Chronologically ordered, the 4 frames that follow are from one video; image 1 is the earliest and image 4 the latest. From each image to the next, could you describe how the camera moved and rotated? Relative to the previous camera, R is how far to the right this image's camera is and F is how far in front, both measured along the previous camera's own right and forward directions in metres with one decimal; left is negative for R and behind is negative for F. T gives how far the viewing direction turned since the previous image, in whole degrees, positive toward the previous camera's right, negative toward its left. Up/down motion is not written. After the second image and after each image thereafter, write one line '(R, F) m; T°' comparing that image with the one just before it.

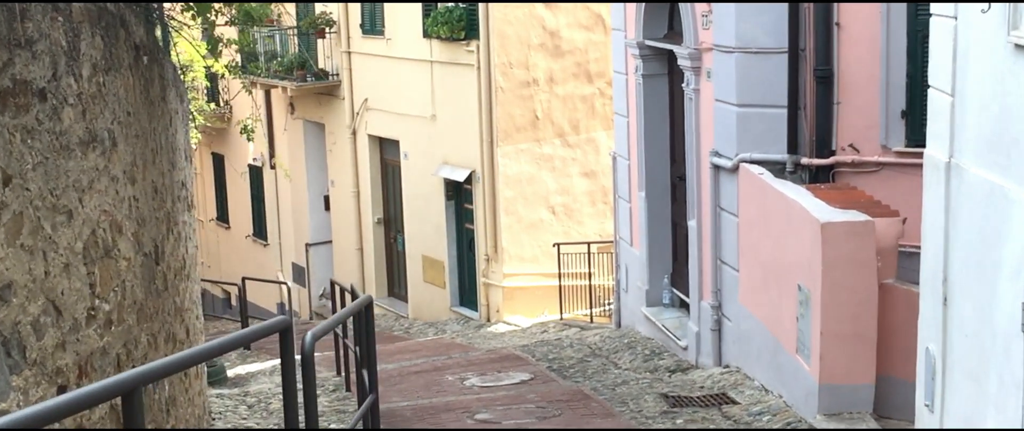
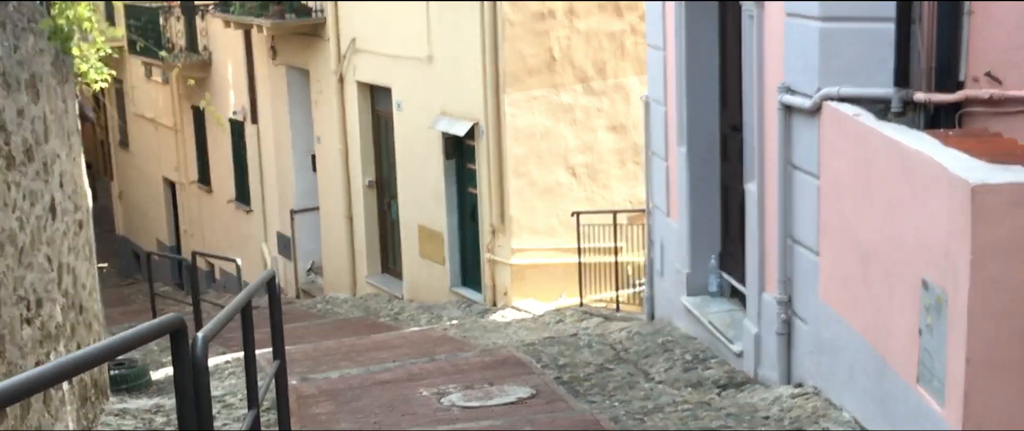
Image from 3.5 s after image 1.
(+0.2, +2.4) m; -2°
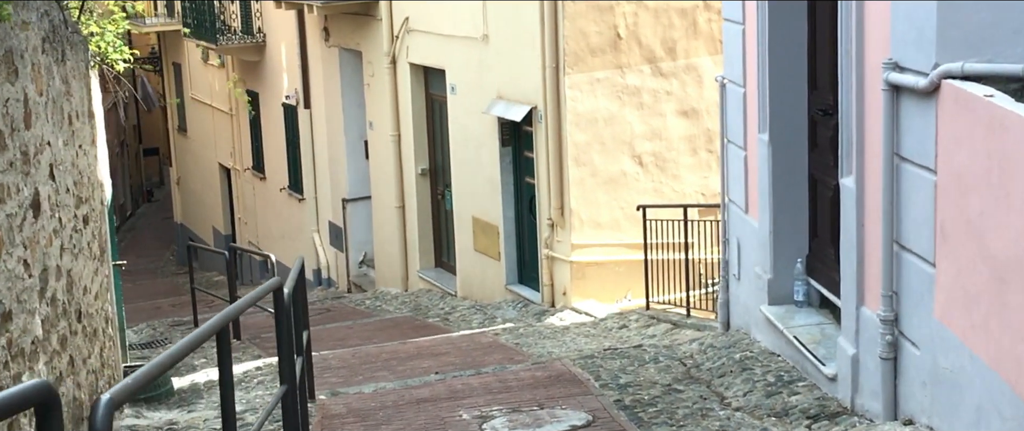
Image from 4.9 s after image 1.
(+0.1, +1.0) m; -3°
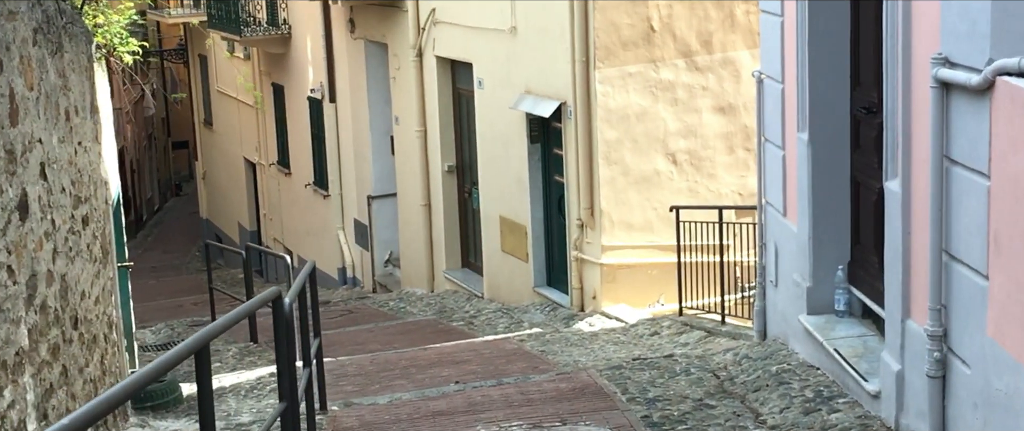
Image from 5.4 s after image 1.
(+0.1, +0.4) m; -2°
